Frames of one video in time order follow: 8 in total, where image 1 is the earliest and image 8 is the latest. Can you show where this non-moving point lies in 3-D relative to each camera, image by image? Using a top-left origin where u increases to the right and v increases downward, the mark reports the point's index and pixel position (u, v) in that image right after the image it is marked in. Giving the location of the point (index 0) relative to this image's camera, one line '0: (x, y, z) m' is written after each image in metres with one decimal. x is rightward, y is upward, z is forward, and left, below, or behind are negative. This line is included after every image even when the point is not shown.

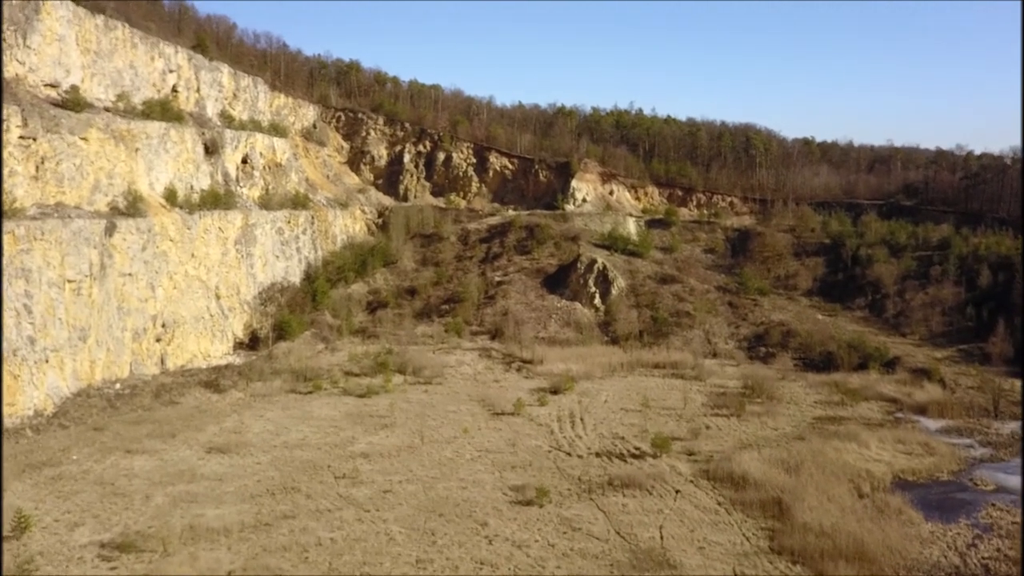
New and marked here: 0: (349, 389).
0: (-4.4, -2.8, +20.0) m
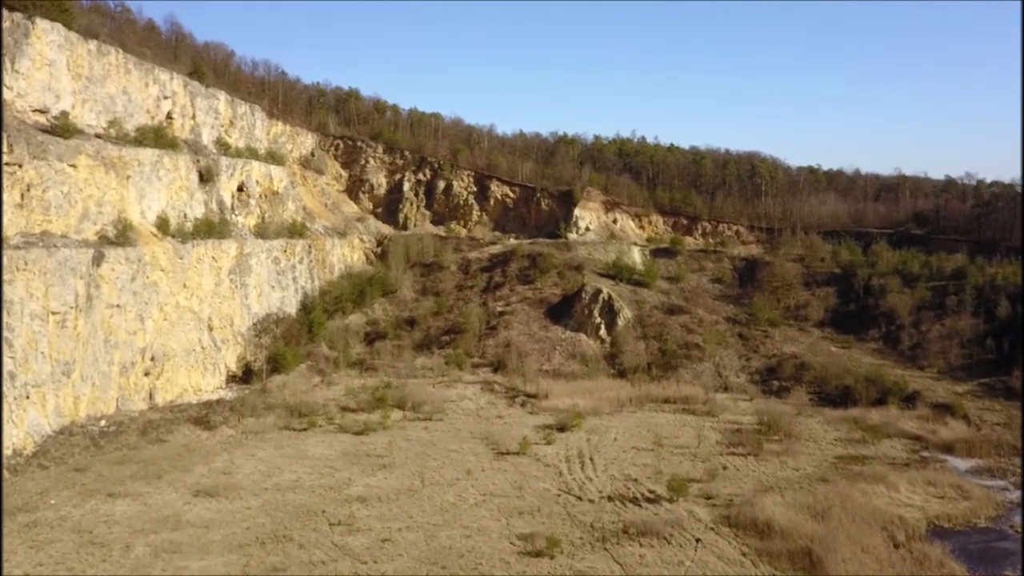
0: (-4.3, -3.6, +19.1) m
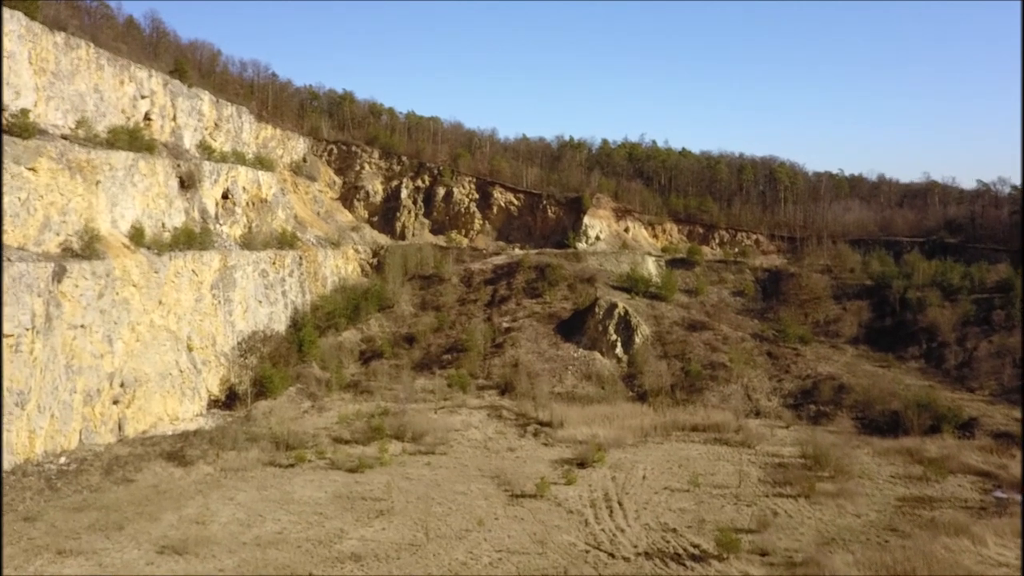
0: (-4.0, -4.0, +17.0) m
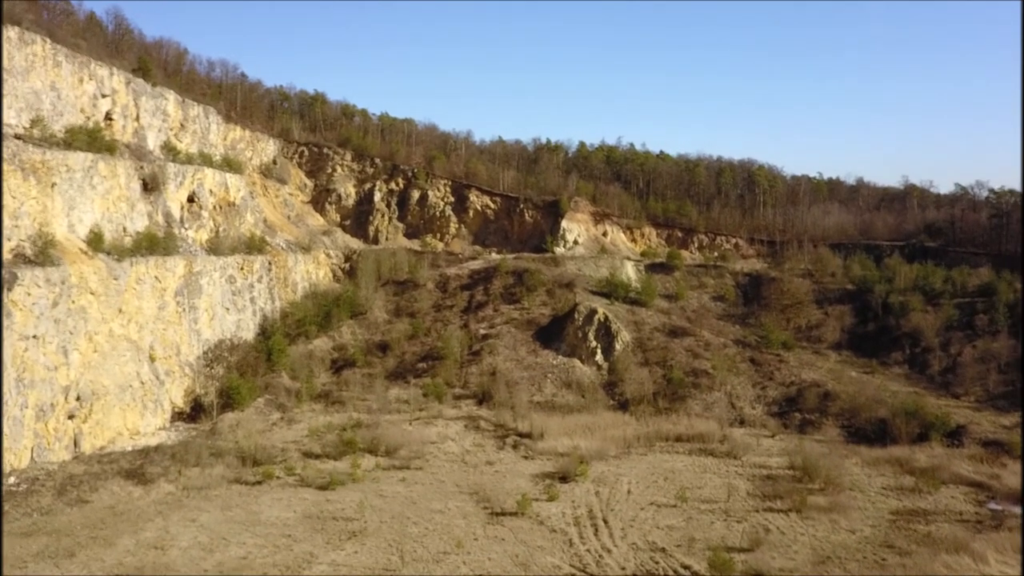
0: (-4.5, -4.2, +16.2) m
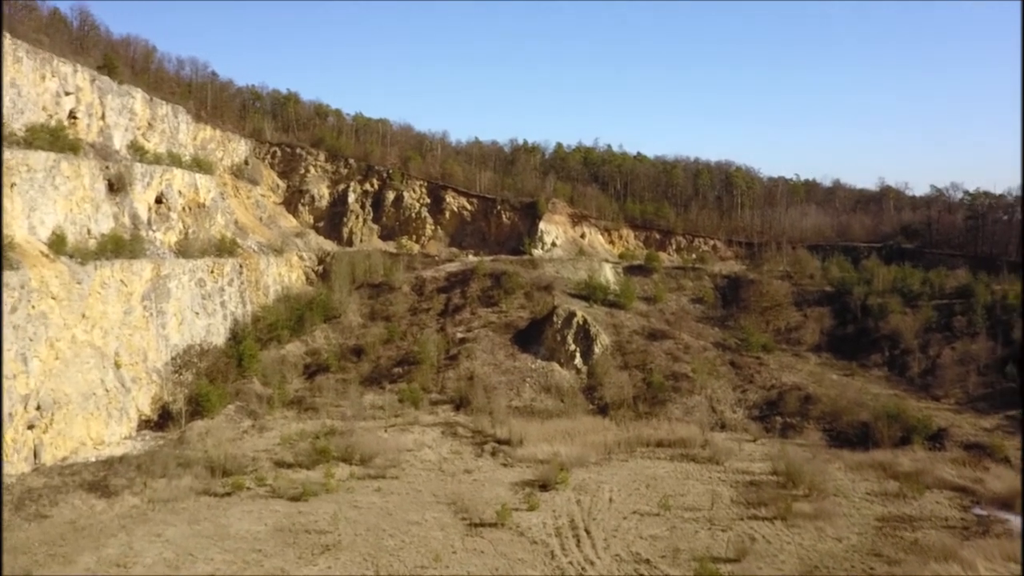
0: (-4.9, -4.2, +15.6) m
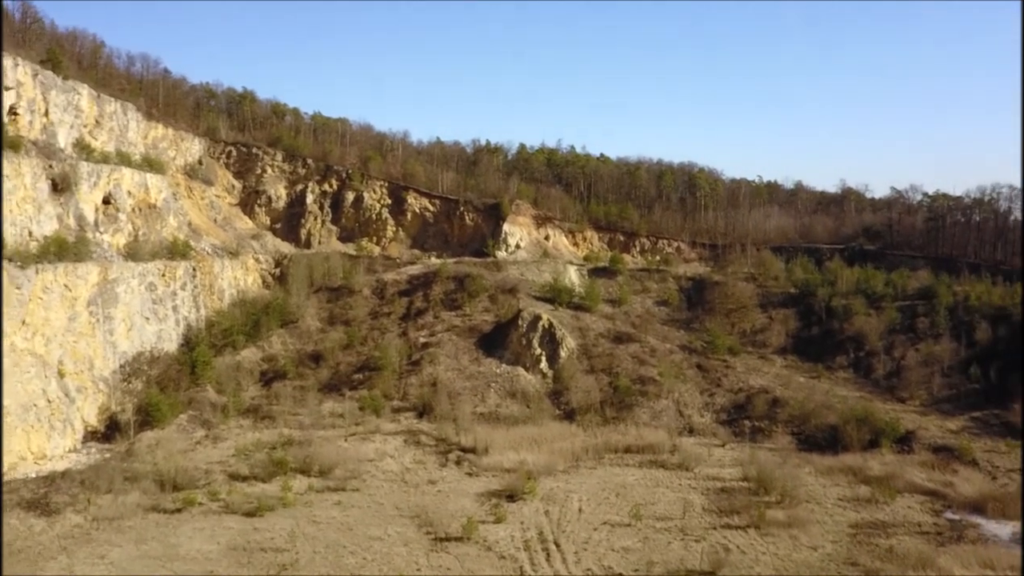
0: (-5.6, -4.3, +14.7) m
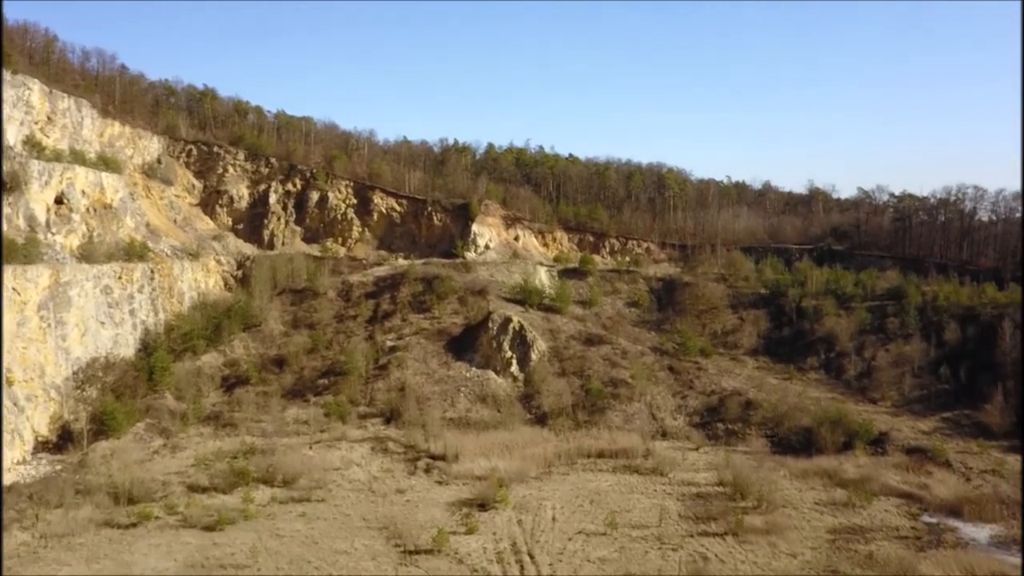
0: (-6.2, -4.4, +14.0) m
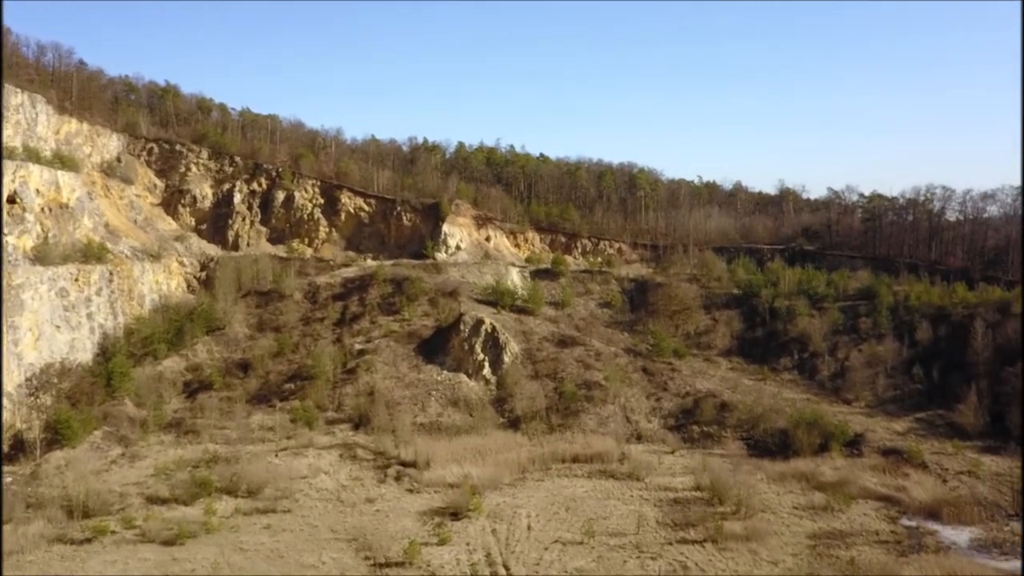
0: (-6.6, -4.5, +13.3) m
